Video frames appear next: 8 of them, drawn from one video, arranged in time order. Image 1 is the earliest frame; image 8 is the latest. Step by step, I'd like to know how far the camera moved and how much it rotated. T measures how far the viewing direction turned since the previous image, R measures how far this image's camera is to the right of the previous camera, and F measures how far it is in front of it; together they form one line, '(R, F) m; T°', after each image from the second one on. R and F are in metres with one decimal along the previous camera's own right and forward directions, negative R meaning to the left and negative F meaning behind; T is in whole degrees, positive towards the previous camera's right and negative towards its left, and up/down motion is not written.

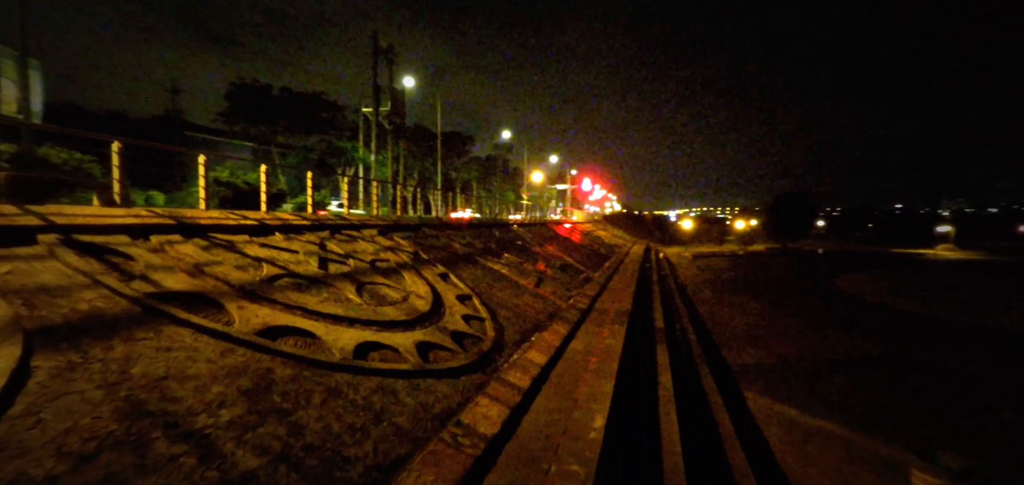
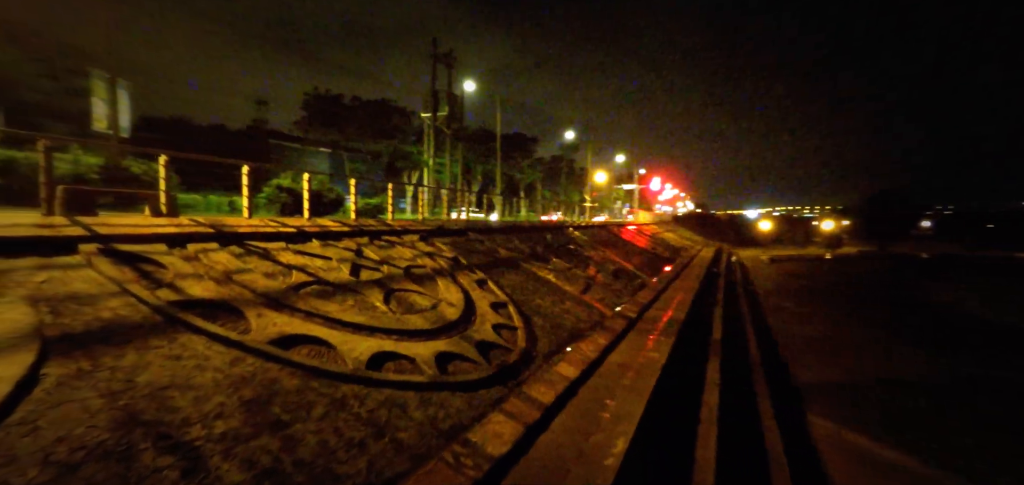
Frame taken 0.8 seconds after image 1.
(+0.3, +0.2) m; -7°
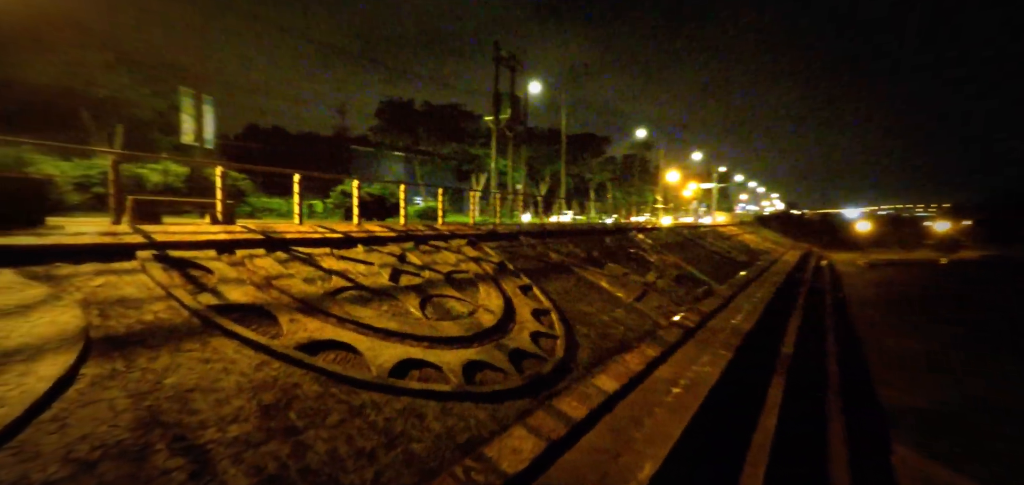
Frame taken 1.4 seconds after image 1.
(+0.3, +0.2) m; -7°
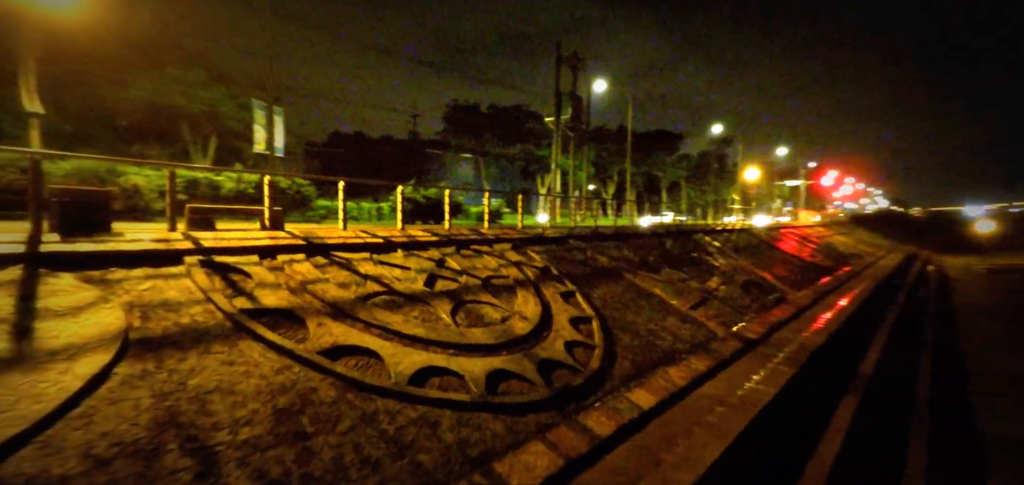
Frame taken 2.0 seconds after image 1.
(+0.3, +0.2) m; -7°
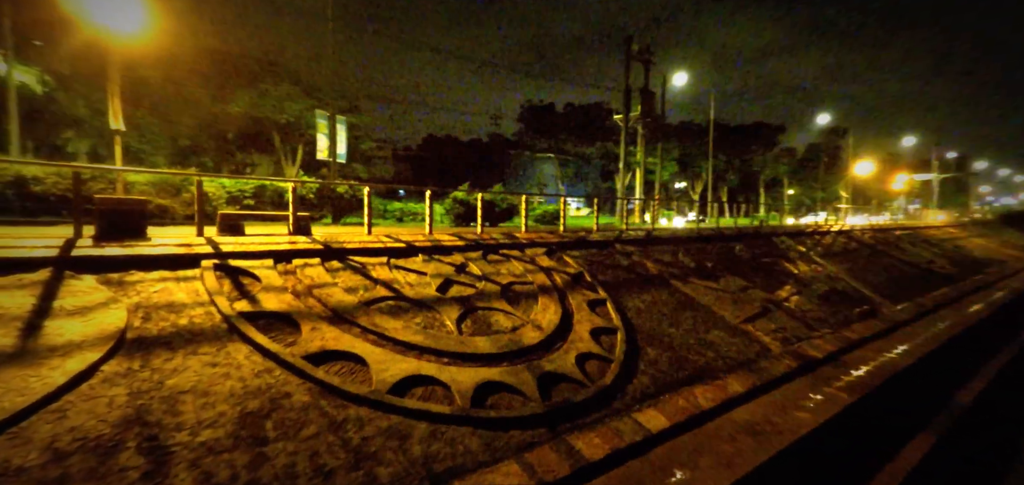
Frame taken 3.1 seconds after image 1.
(+0.7, +0.2) m; -8°
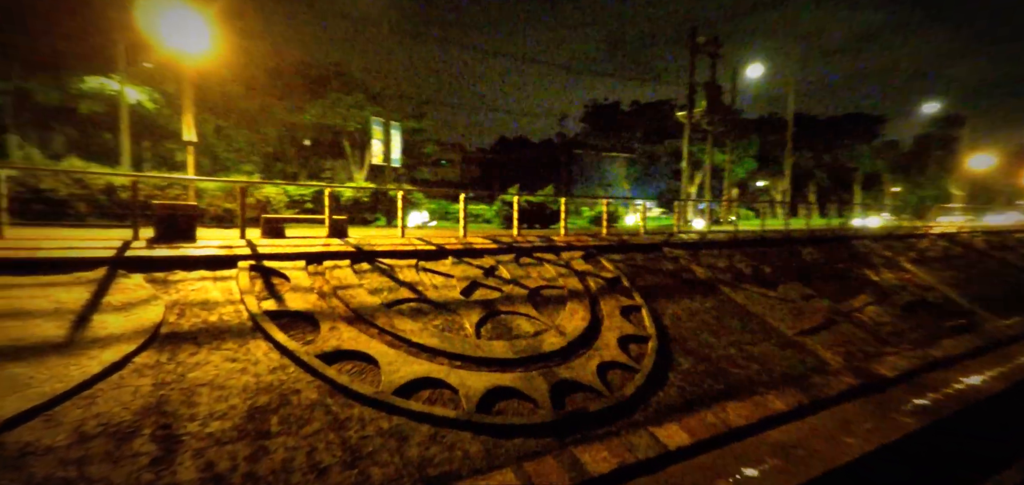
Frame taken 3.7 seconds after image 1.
(+0.4, +0.1) m; -7°
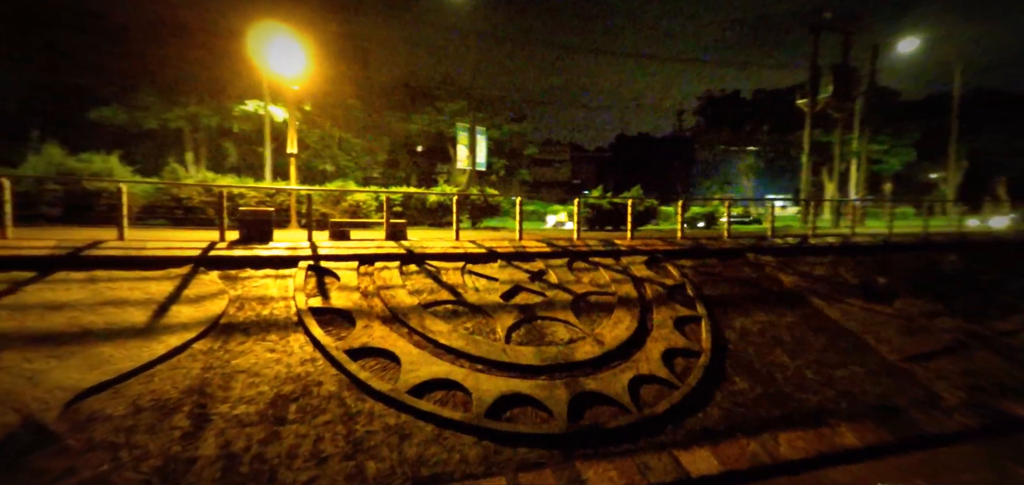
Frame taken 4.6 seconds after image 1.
(+0.7, +0.1) m; -12°
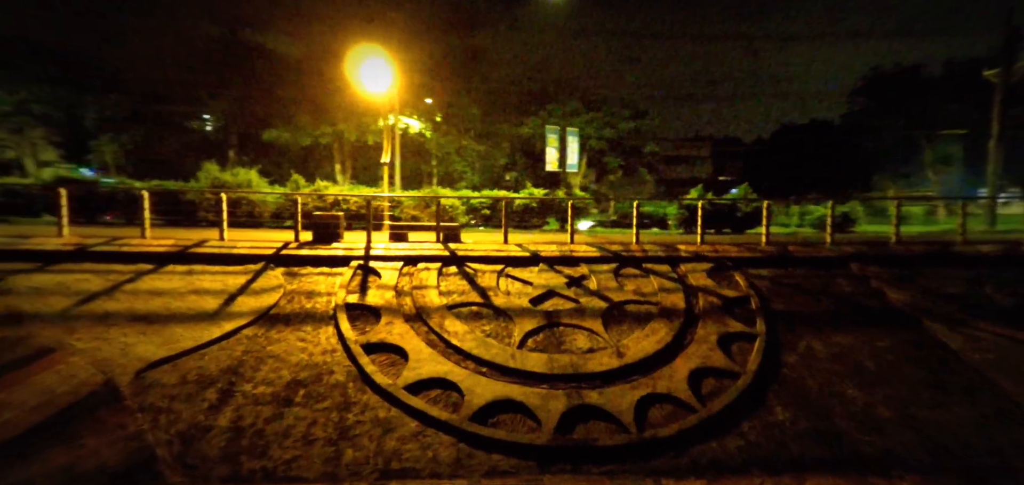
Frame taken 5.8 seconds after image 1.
(+1.1, 0.0) m; -14°
